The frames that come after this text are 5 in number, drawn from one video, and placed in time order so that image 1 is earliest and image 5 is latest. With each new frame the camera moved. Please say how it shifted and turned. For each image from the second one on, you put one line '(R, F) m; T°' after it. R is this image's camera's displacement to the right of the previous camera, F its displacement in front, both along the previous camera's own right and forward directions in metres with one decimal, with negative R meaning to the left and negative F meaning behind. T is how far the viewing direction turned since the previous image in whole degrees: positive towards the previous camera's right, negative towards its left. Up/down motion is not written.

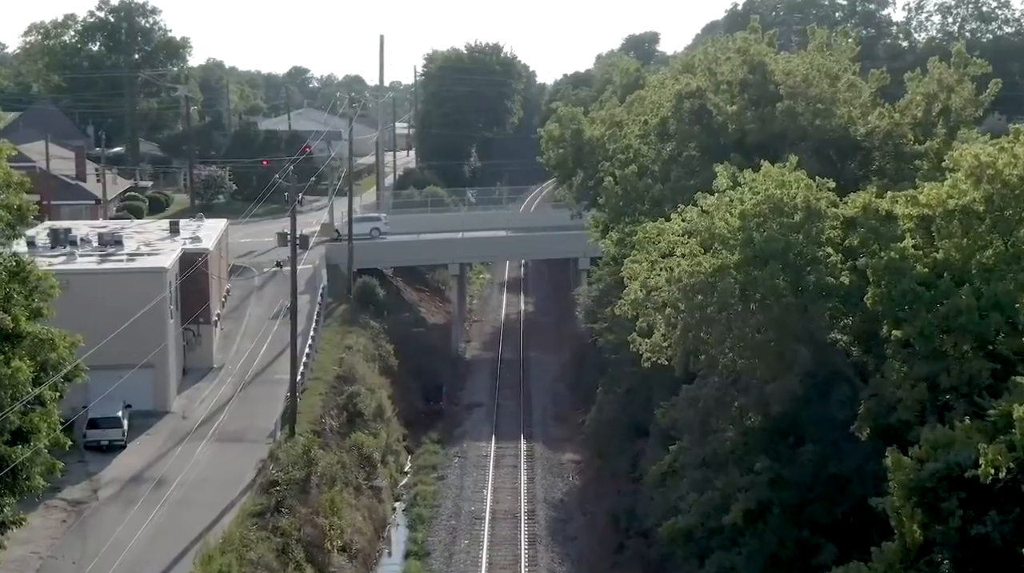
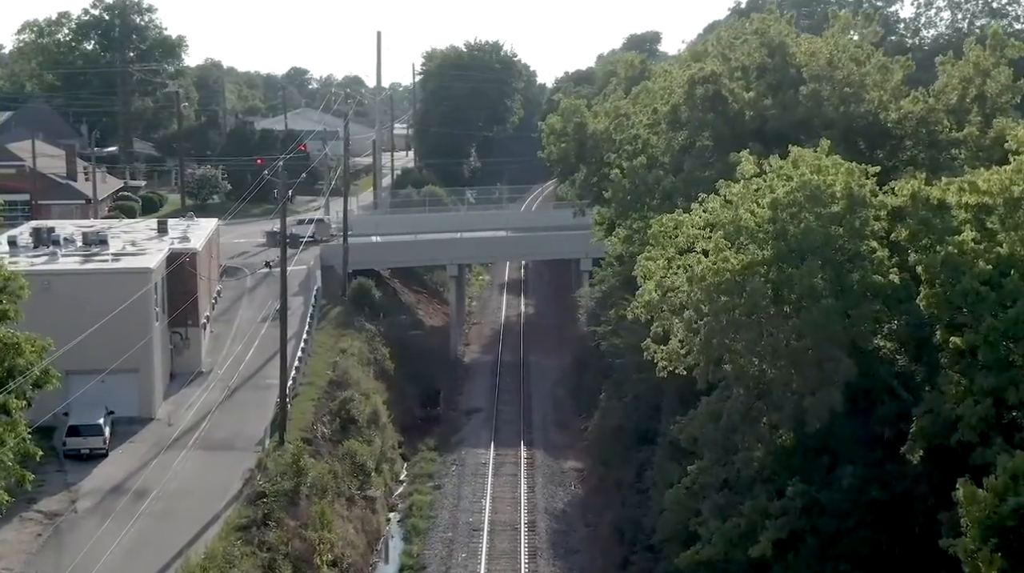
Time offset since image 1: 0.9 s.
(0.0, +1.5) m; 0°
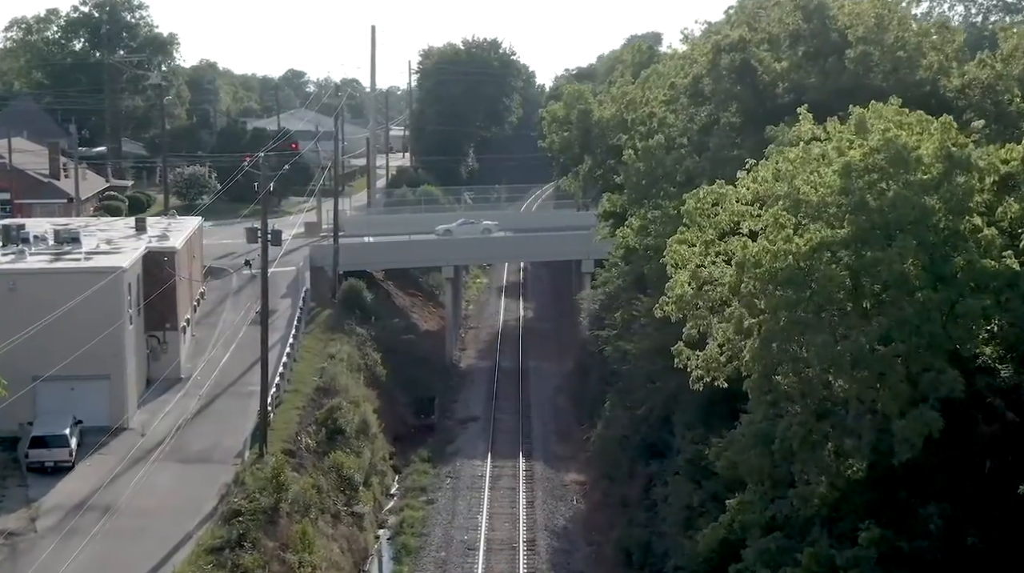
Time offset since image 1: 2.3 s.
(0.0, +2.3) m; 0°
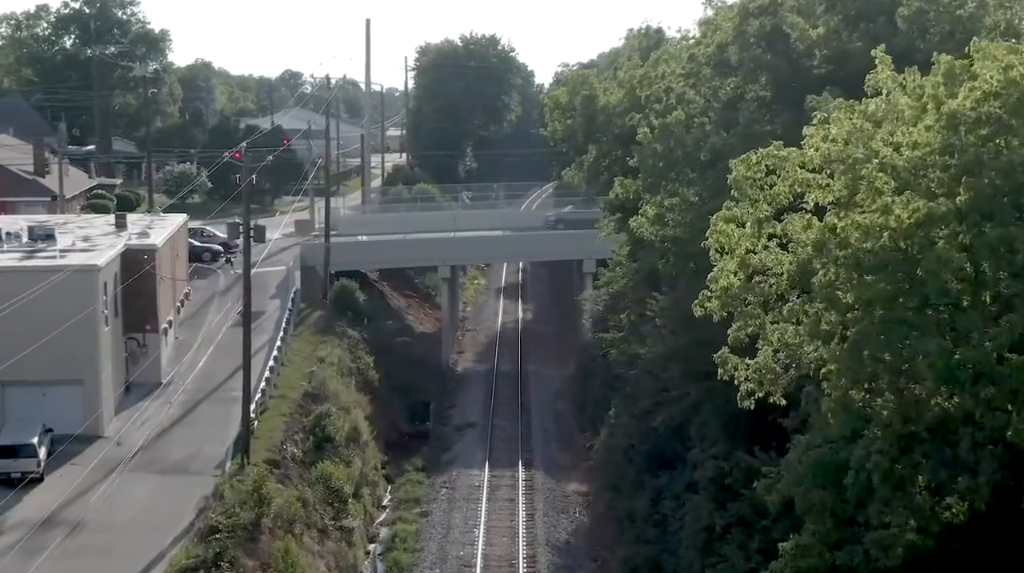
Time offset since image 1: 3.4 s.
(0.0, +1.9) m; 0°
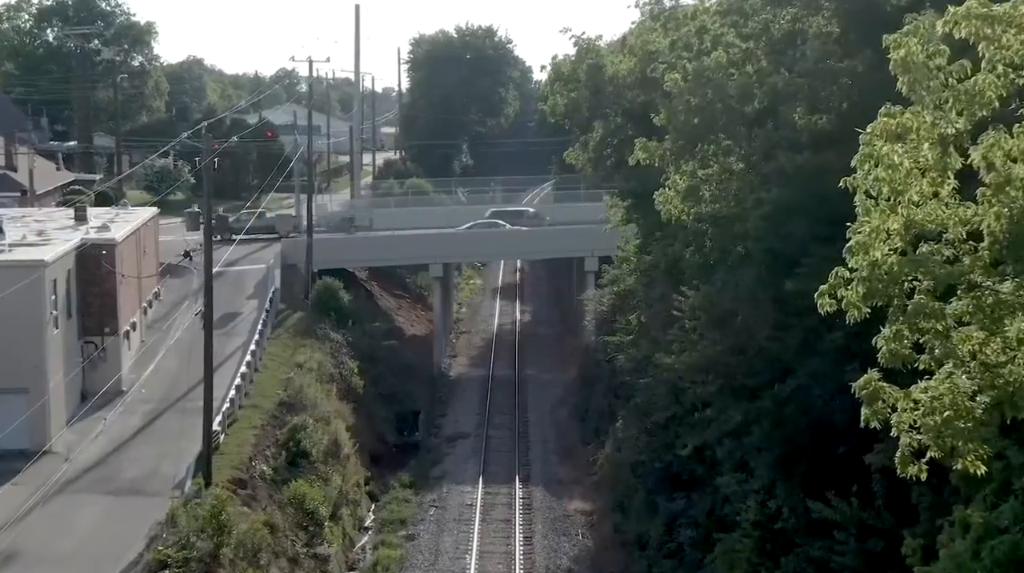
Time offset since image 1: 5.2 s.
(0.0, +3.2) m; 0°
